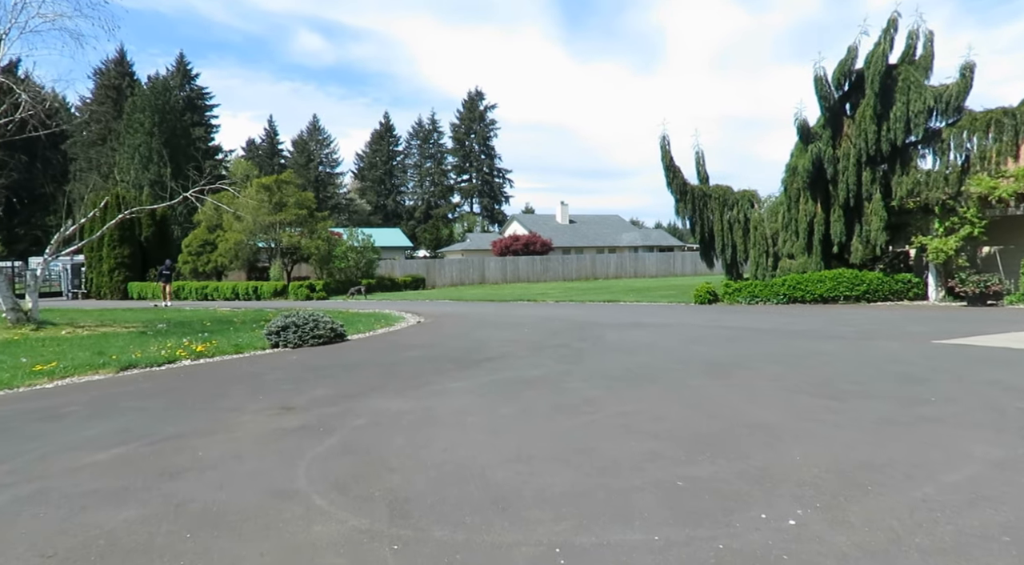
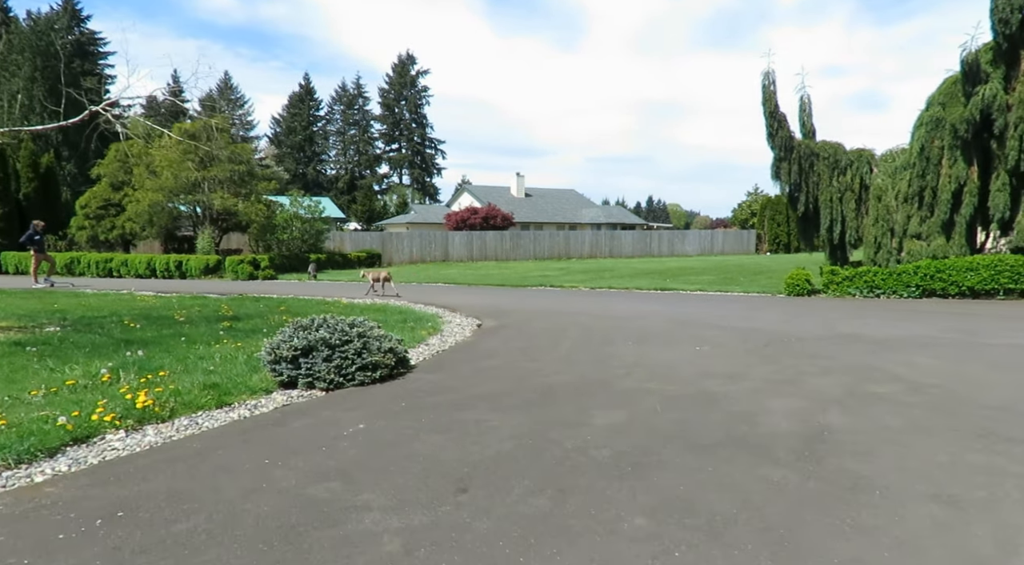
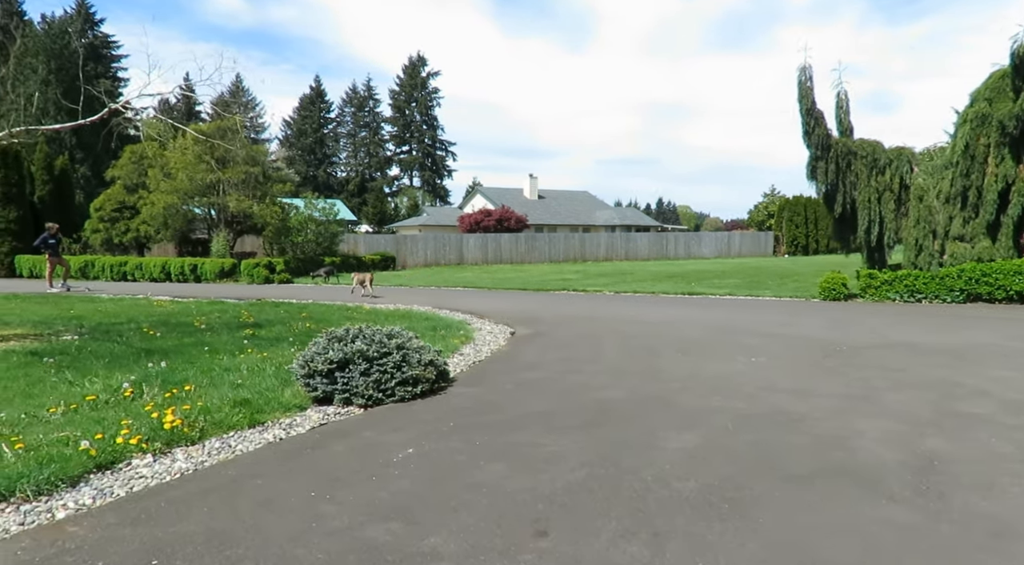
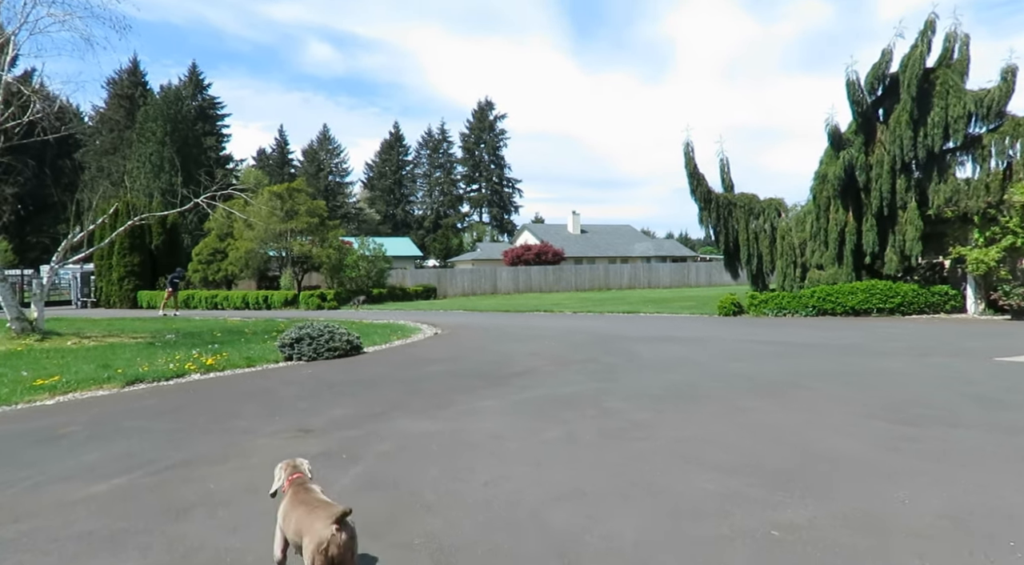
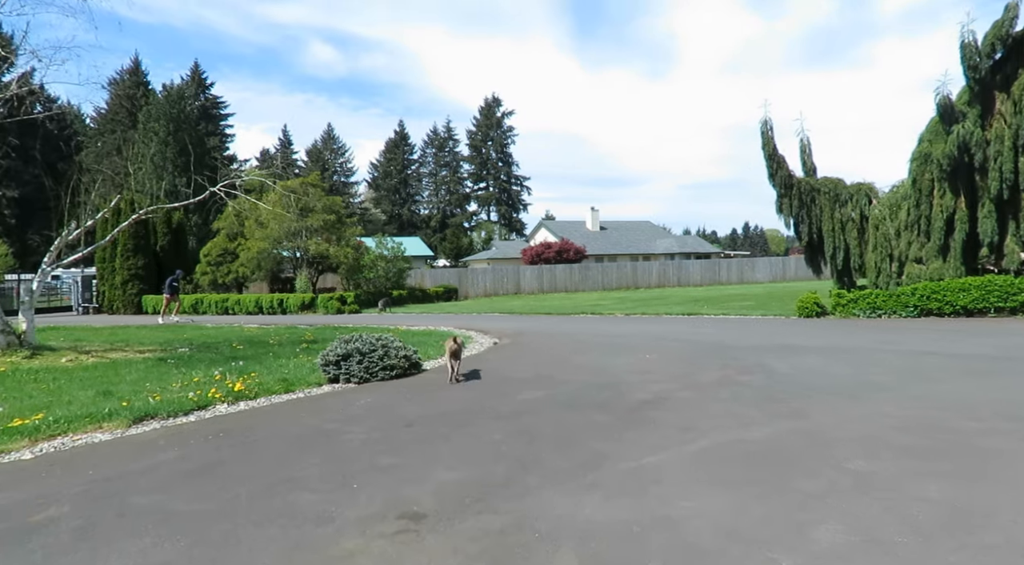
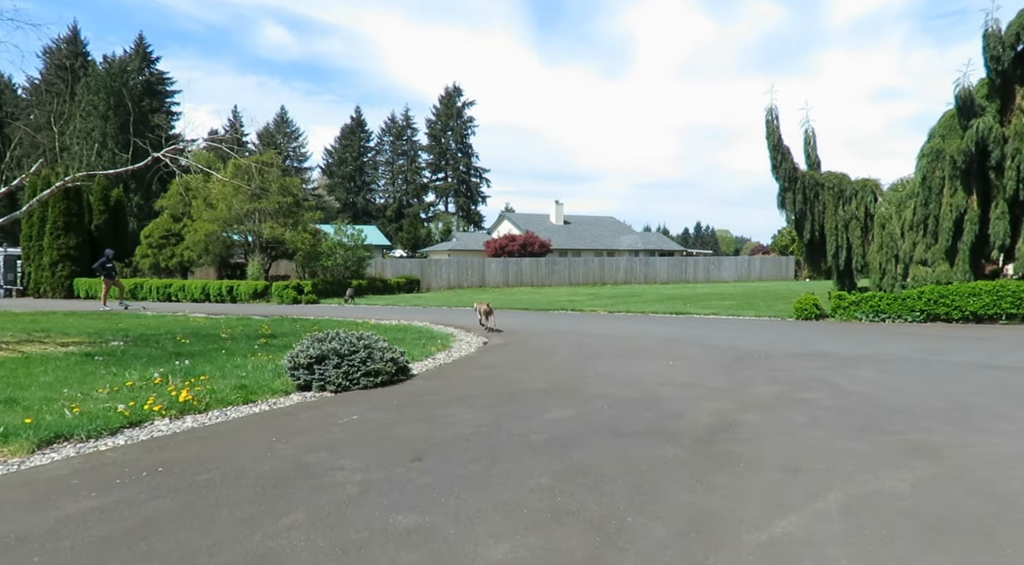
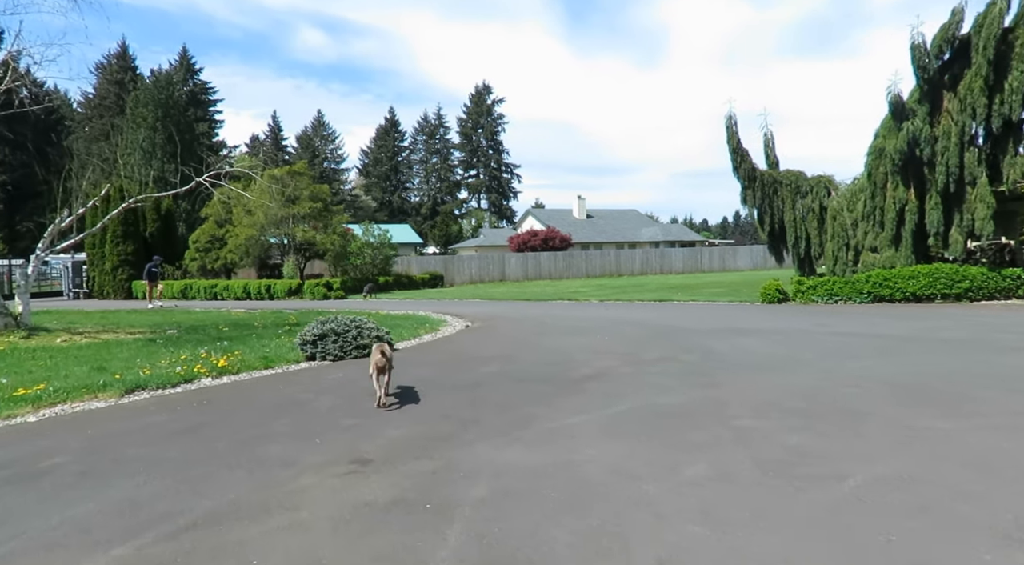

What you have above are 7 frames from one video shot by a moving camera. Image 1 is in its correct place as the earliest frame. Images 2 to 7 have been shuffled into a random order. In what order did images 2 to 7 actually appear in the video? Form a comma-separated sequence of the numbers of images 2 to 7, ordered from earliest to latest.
4, 7, 5, 6, 2, 3
